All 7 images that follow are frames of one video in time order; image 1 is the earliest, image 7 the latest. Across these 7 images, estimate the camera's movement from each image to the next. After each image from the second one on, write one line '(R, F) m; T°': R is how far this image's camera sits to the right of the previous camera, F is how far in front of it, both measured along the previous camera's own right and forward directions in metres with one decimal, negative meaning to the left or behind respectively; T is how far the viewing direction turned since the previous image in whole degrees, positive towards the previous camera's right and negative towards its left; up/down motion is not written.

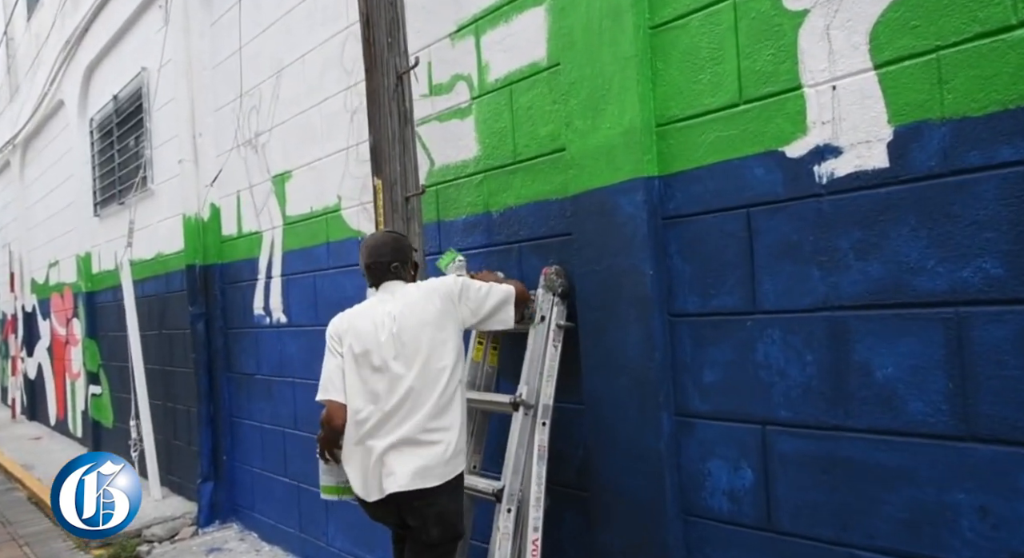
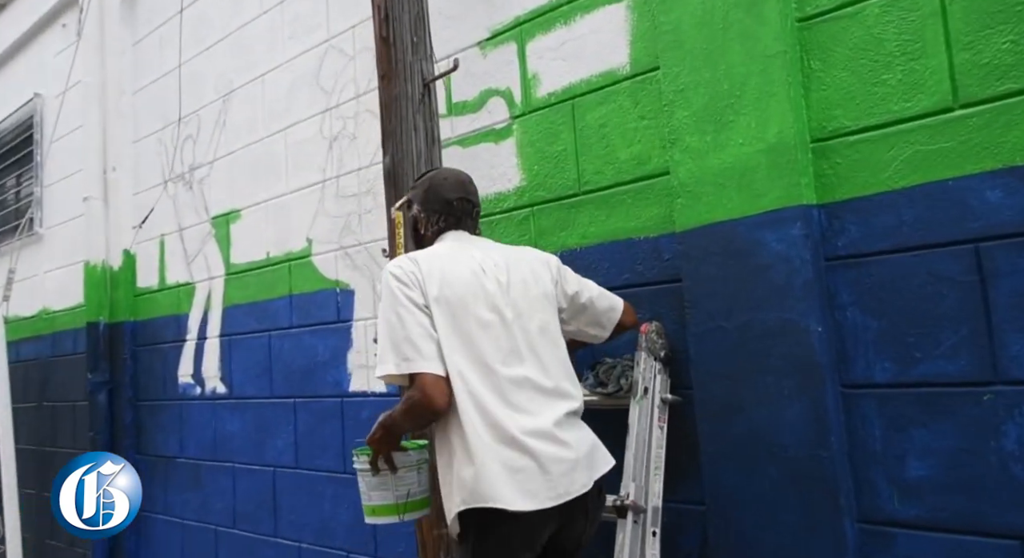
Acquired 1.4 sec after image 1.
(-0.7, +0.8) m; +8°
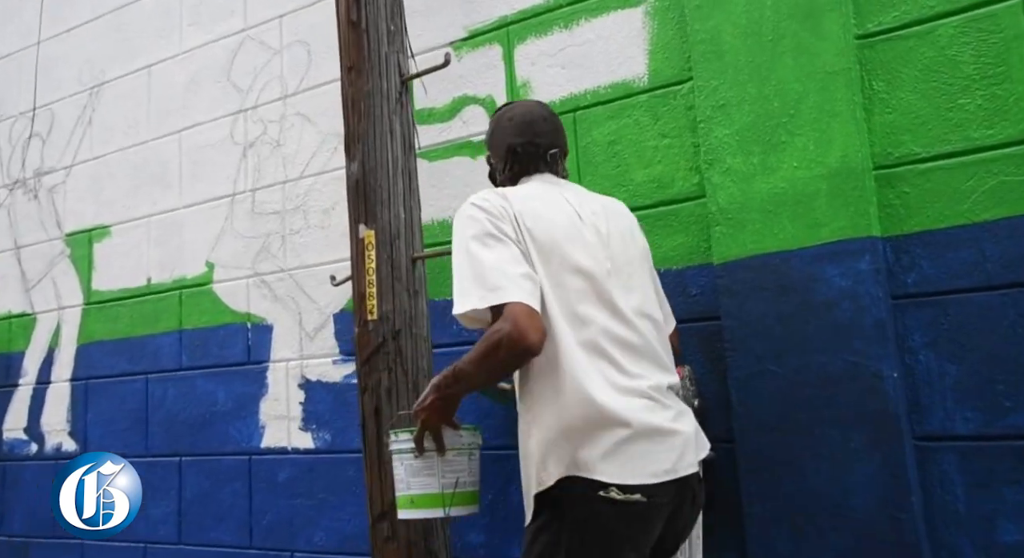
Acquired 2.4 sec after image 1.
(-0.5, +0.5) m; +13°
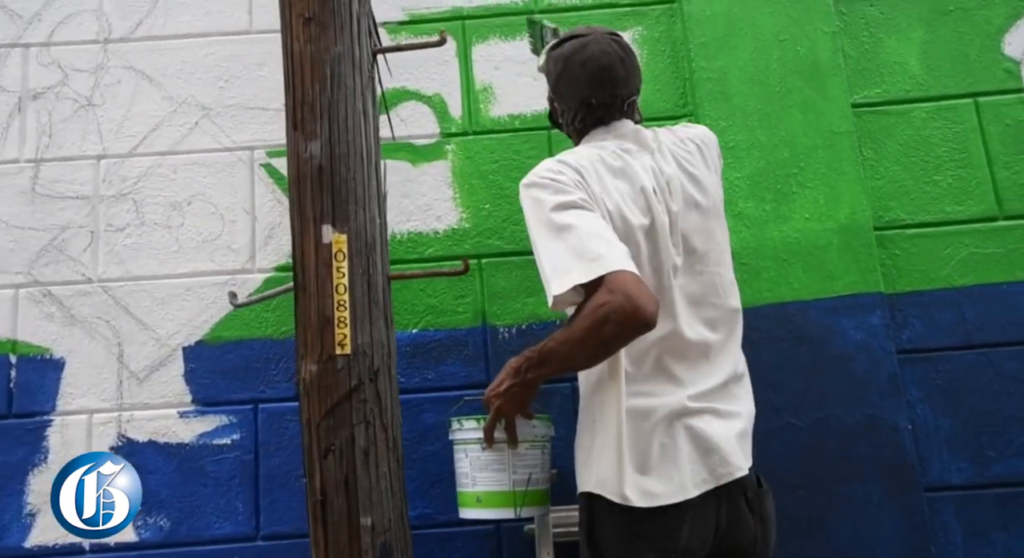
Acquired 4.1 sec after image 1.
(-0.8, +0.6) m; +26°
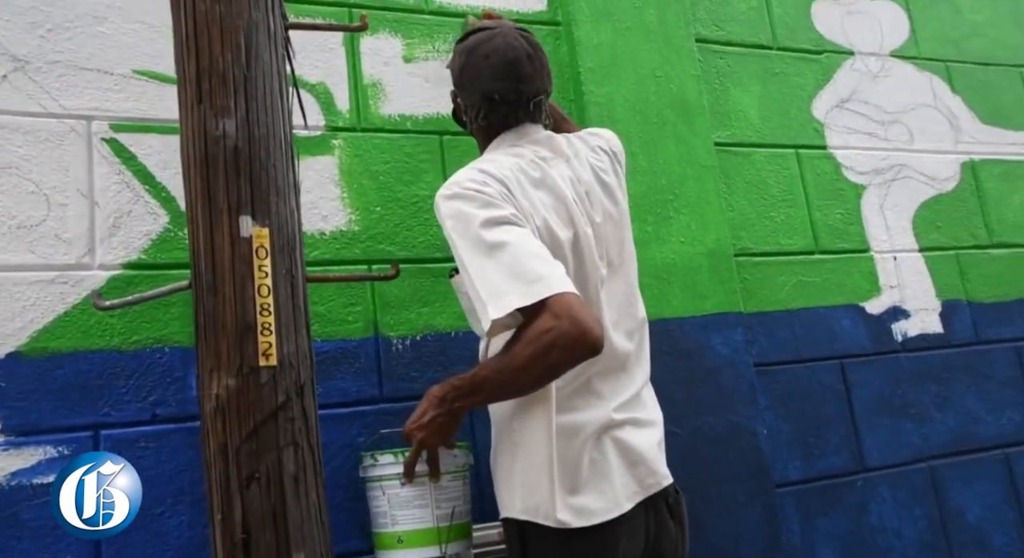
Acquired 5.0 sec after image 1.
(-0.4, +0.1) m; +19°
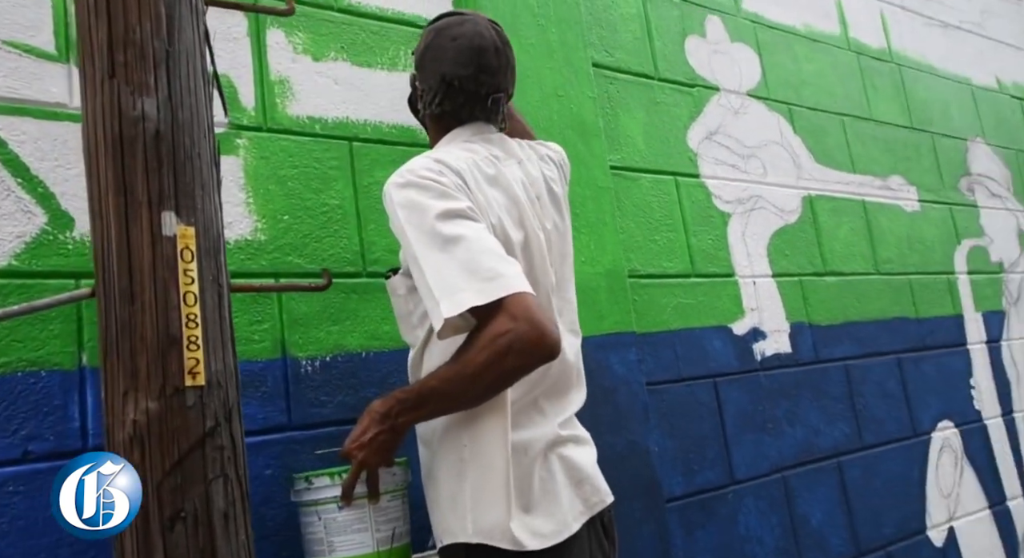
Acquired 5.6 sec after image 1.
(-0.2, 0.0) m; +13°
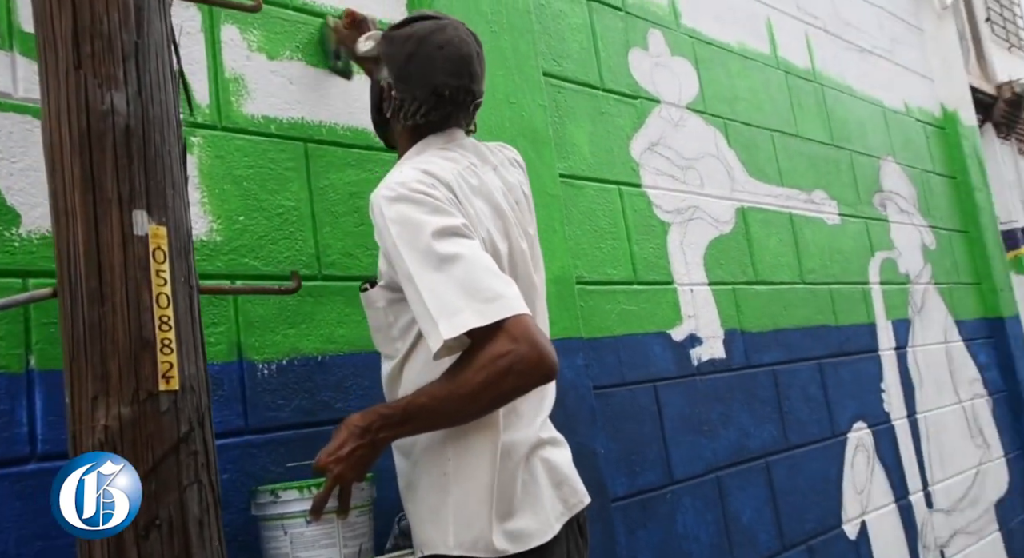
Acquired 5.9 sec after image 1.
(-0.1, 0.0) m; +6°
